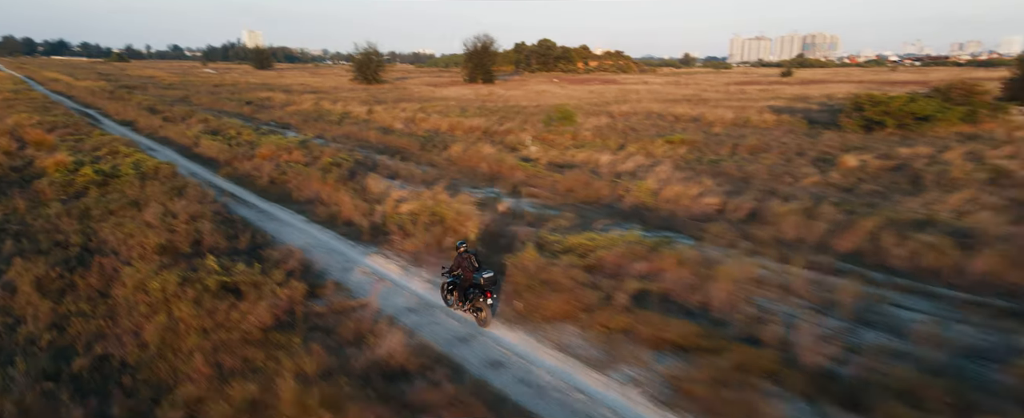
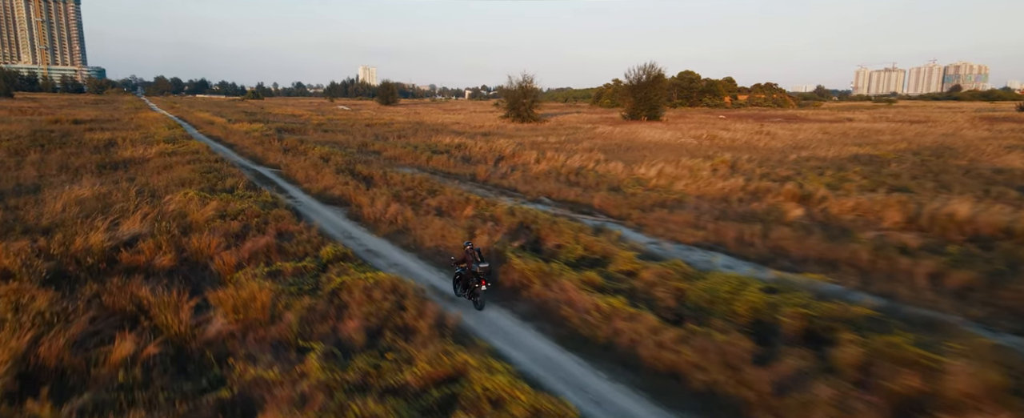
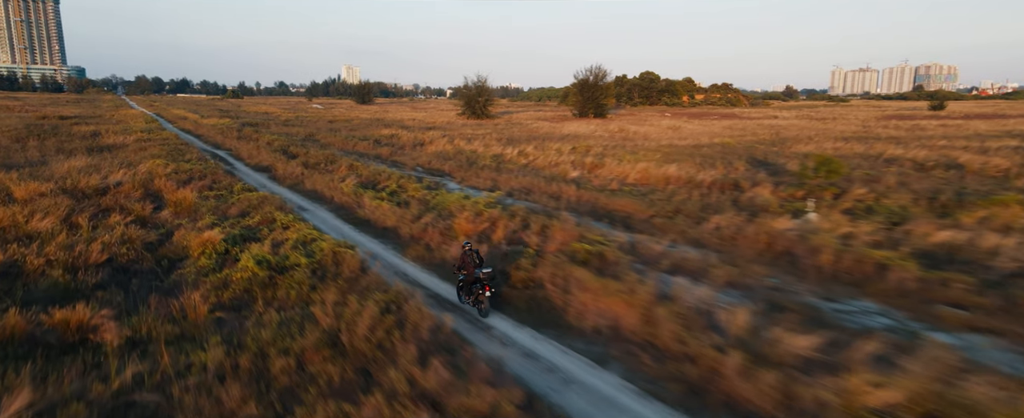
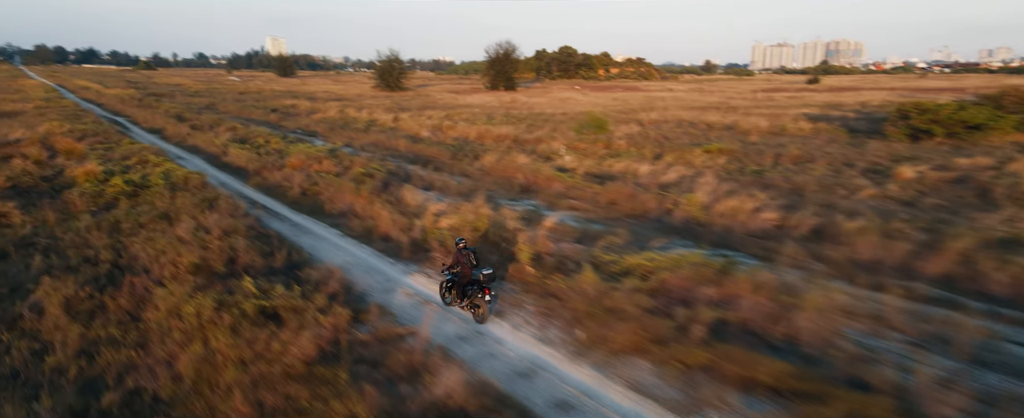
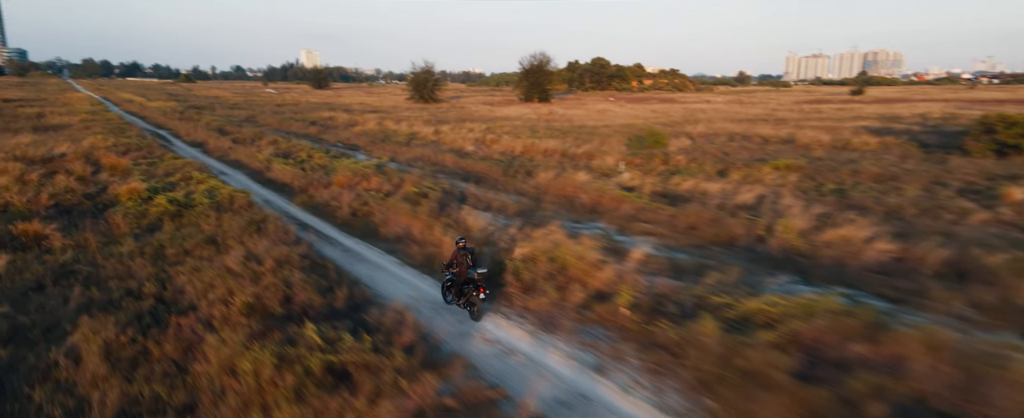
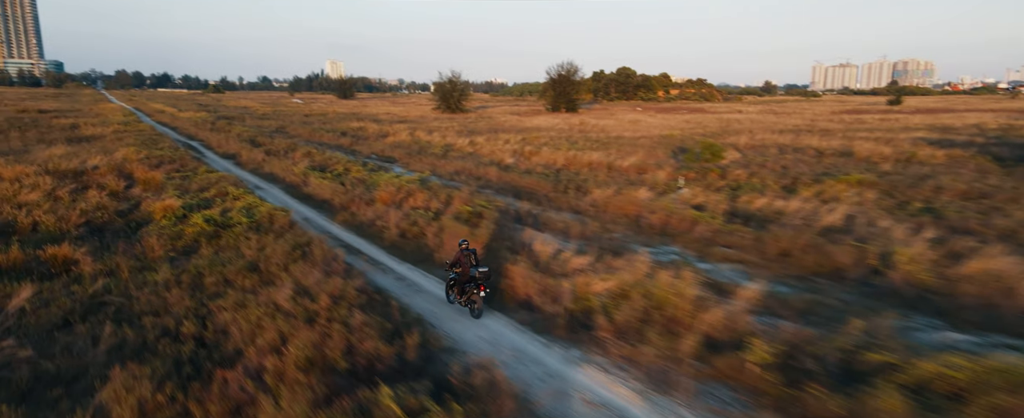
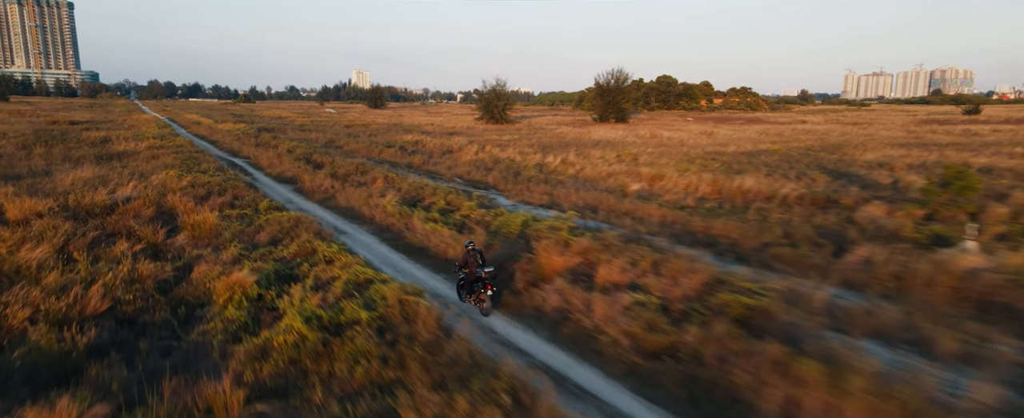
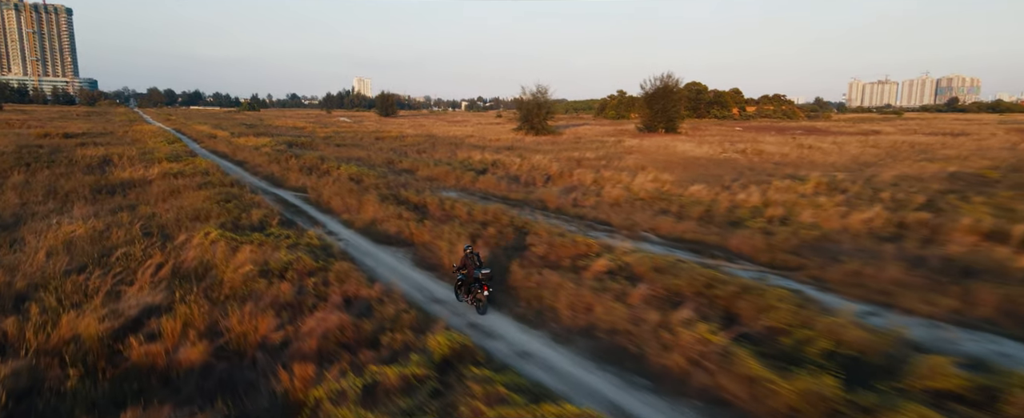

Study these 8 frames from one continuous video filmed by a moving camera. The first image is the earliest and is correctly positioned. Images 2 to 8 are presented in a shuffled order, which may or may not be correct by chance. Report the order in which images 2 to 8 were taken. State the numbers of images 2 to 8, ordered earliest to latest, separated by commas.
4, 5, 6, 3, 7, 2, 8
